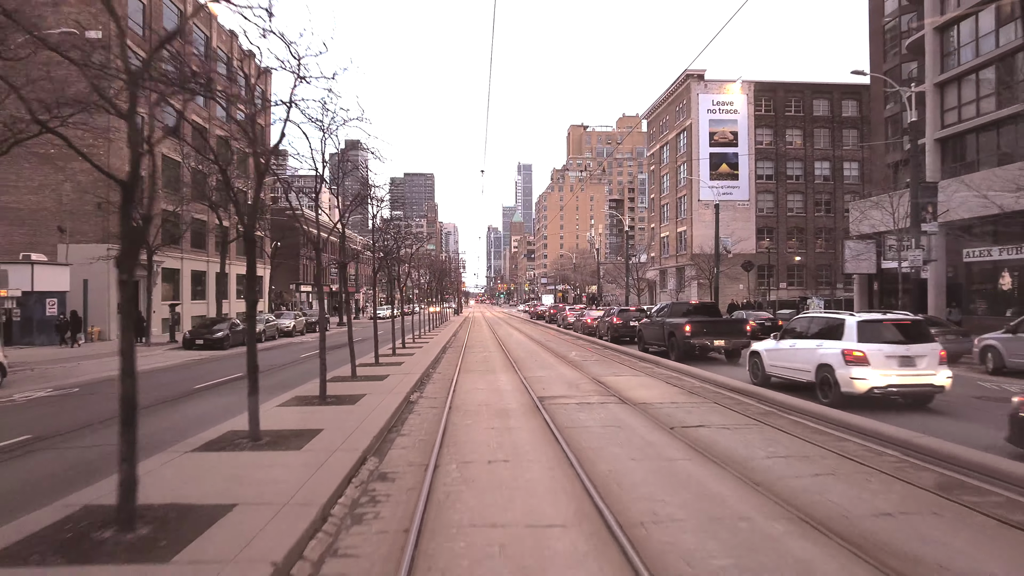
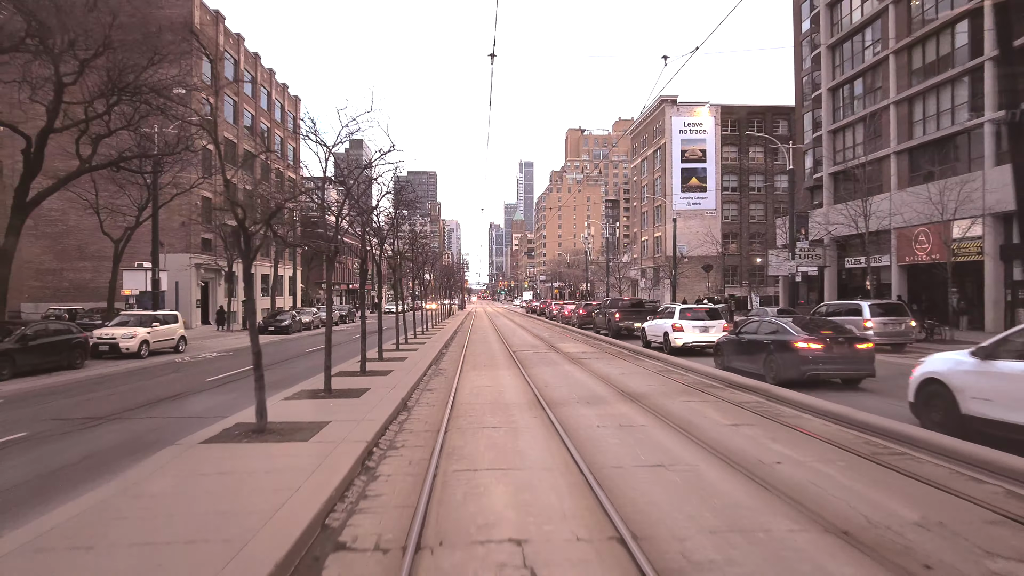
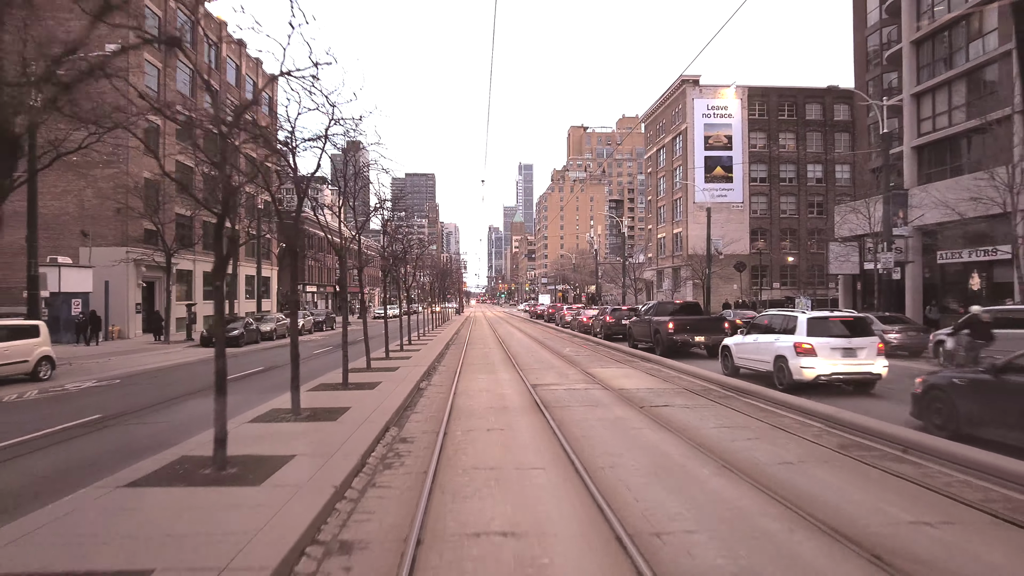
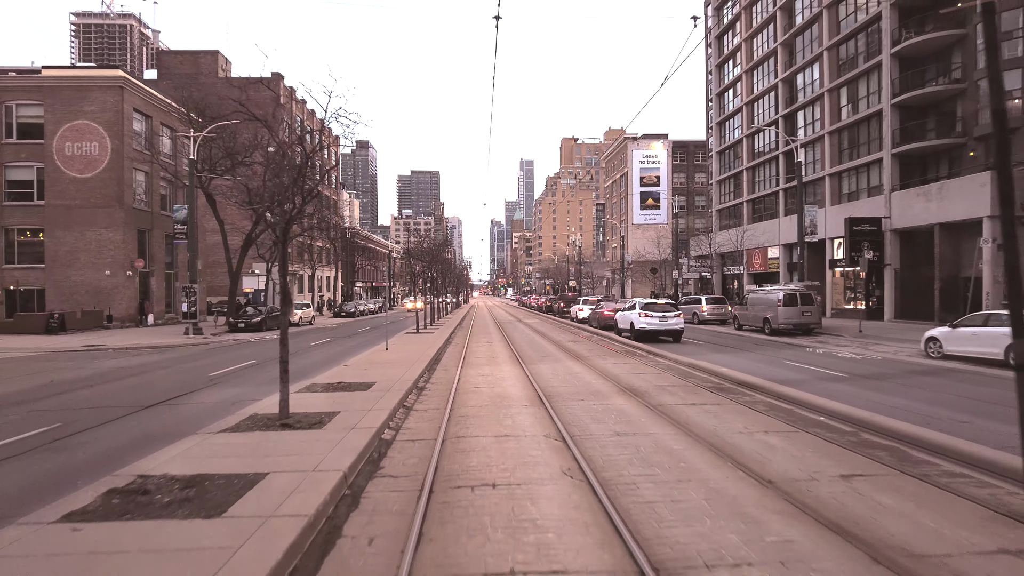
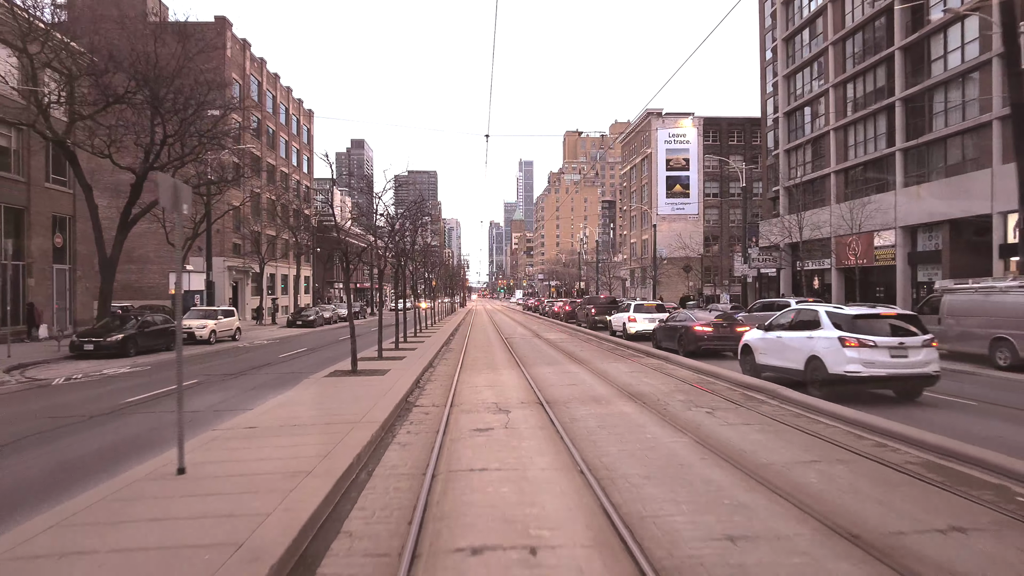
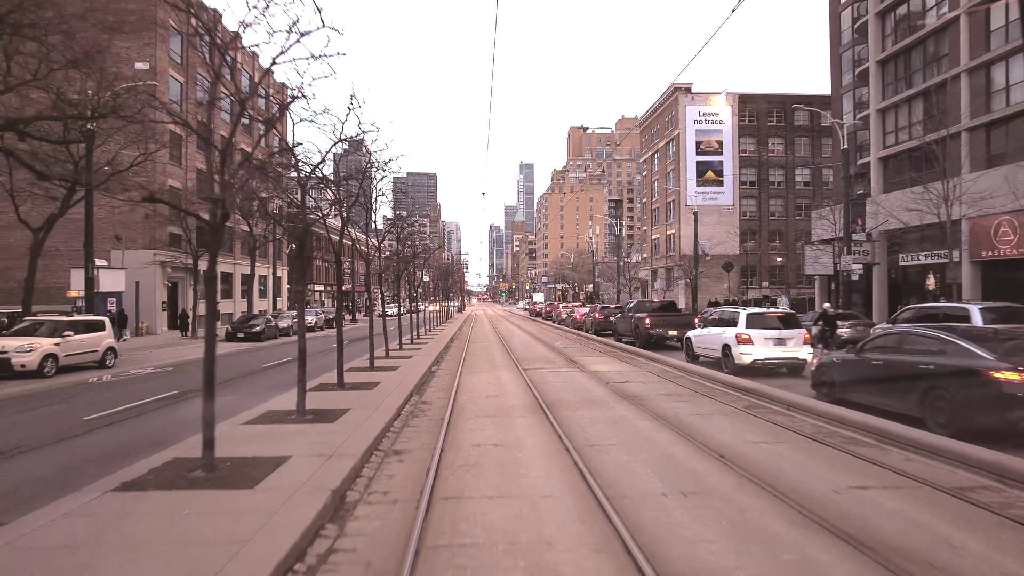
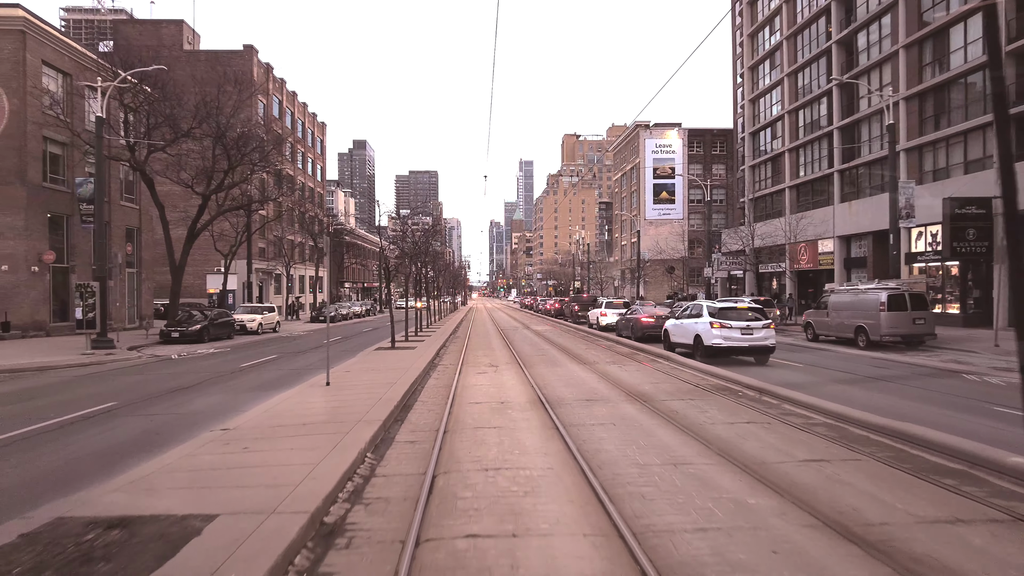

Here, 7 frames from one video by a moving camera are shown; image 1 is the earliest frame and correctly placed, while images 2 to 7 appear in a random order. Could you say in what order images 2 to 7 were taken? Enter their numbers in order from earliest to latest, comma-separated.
3, 6, 2, 5, 7, 4
